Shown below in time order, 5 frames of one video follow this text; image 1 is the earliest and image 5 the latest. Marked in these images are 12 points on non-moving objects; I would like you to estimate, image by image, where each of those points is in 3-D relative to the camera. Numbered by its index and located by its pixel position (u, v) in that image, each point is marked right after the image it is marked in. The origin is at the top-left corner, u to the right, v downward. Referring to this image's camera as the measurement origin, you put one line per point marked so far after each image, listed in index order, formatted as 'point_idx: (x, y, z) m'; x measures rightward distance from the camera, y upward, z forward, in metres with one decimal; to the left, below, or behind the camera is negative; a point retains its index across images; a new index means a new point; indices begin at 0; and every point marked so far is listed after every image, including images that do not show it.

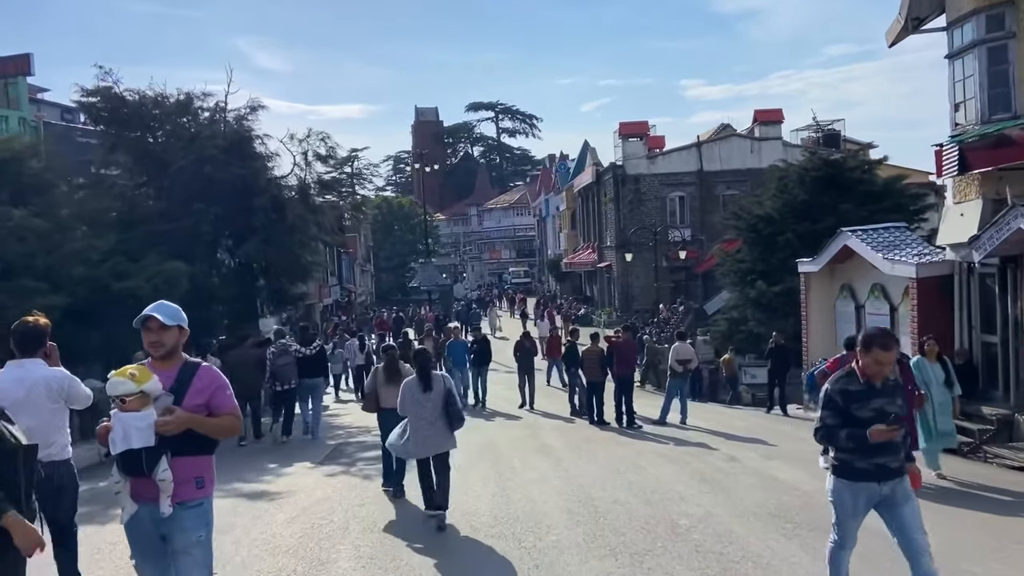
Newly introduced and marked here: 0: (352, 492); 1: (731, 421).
0: (-1.7, -2.2, +11.0) m
1: (+3.9, -2.4, +18.5) m
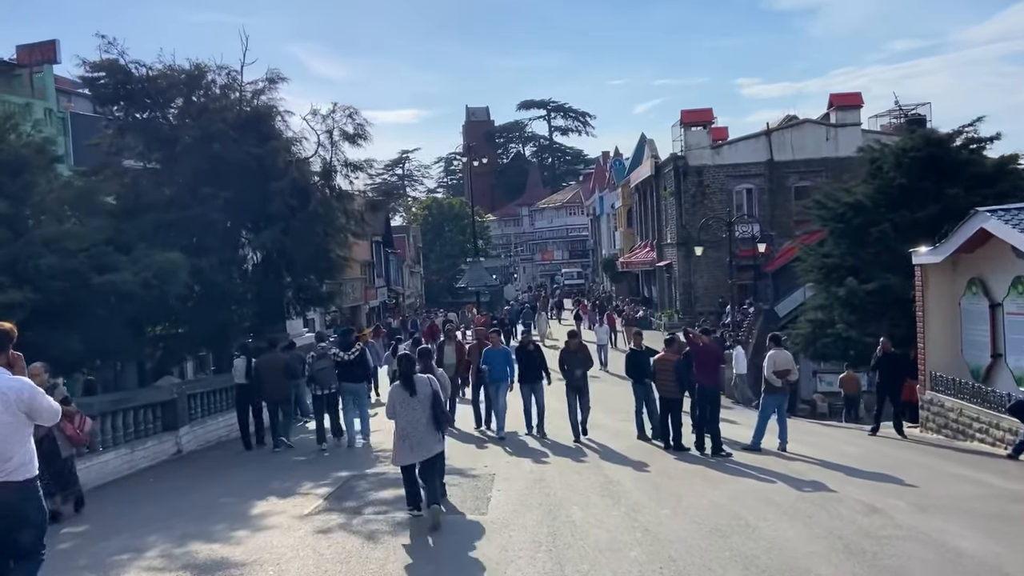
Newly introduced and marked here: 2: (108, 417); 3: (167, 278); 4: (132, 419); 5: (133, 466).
0: (-1.2, -2.1, +7.7) m
1: (+4.7, -2.3, +15.0) m
2: (-5.3, -1.7, +13.9) m
3: (-5.6, +0.1, +17.0) m
4: (-5.3, -1.8, +14.6) m
5: (-5.2, -2.4, +14.2) m
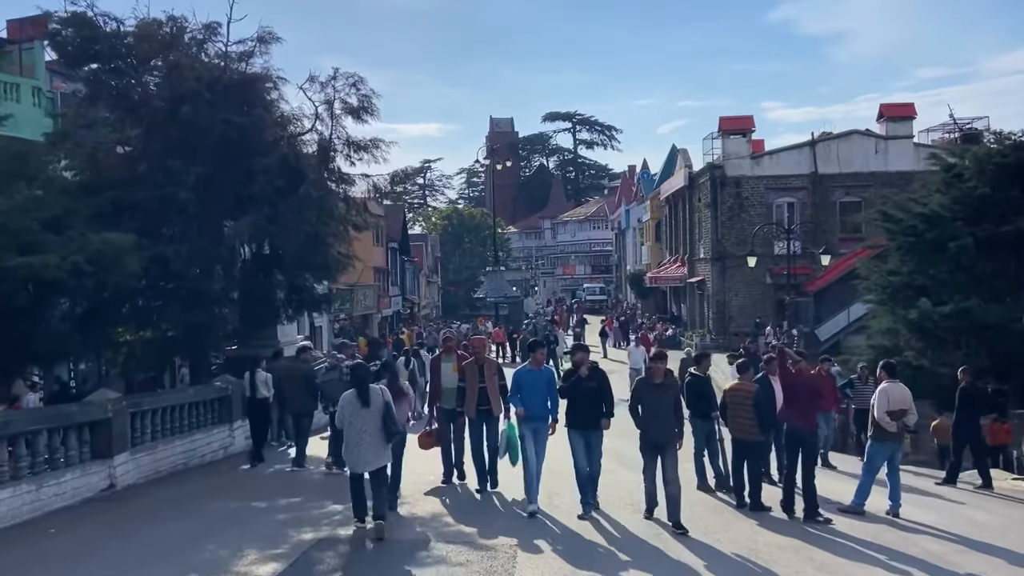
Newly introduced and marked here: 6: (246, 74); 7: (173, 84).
0: (-1.1, -1.9, +4.3) m
1: (+5.0, -2.5, +11.4) m
2: (-5.1, -1.6, +10.5) m
3: (-5.2, +0.3, +13.7) m
4: (-5.0, -1.7, +11.2) m
5: (-4.9, -2.3, +10.8) m
6: (-4.6, +3.7, +18.2) m
7: (-5.6, +3.3, +17.6) m
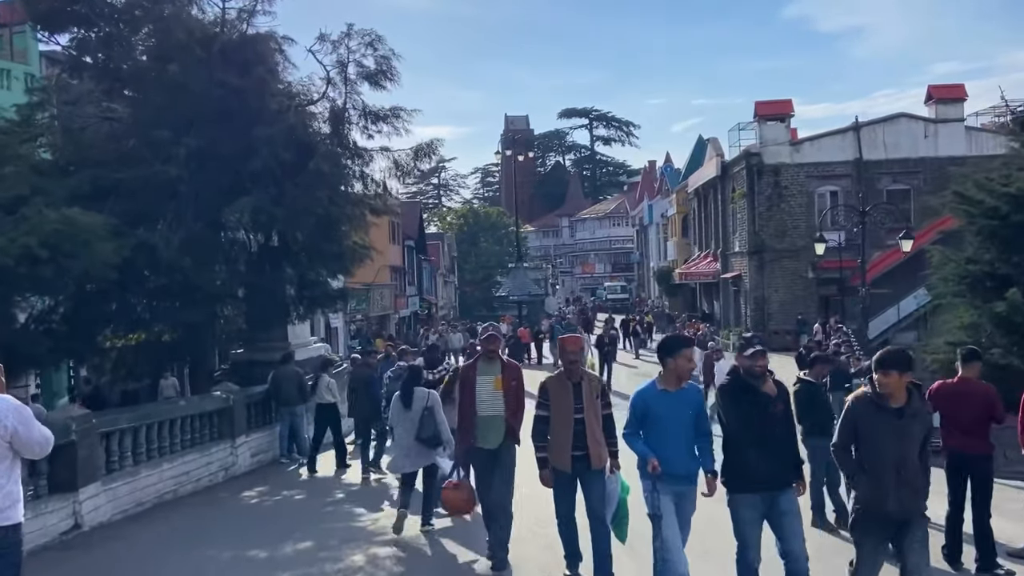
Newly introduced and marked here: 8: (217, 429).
0: (-0.5, -1.8, +1.7) m
1: (+5.6, -2.3, +8.7) m
2: (-4.5, -1.5, +8.0) m
3: (-4.6, +0.4, +11.1) m
4: (-4.4, -1.6, +8.7) m
5: (-4.3, -2.2, +8.3) m
6: (-4.0, +3.8, +15.6) m
7: (-5.0, +3.4, +15.1) m
8: (-3.9, -1.9, +13.8) m
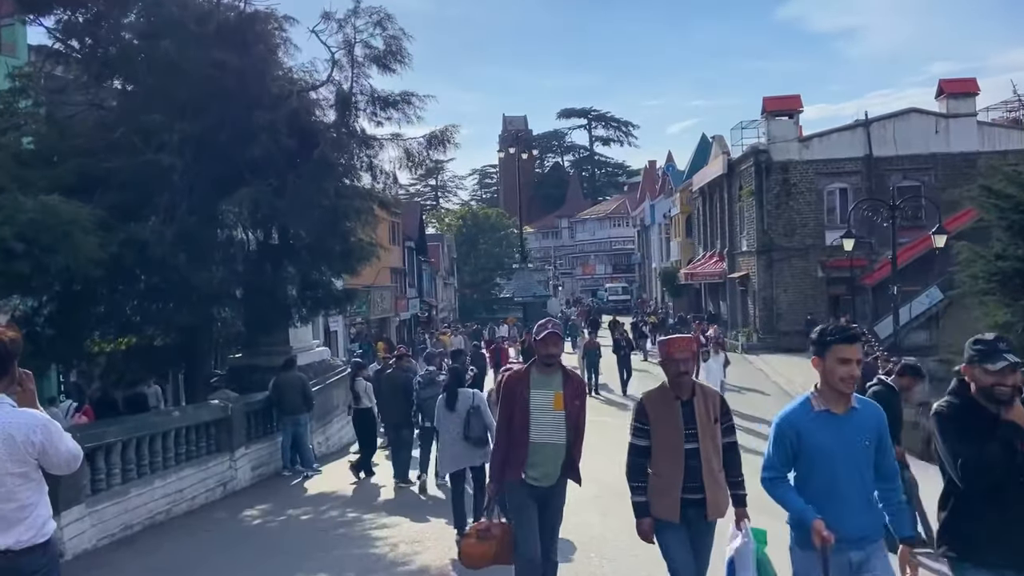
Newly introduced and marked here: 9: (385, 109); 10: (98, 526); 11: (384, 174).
0: (-0.2, -1.7, +0.6) m
1: (+5.9, -2.2, +7.7) m
2: (-4.2, -1.4, +6.9) m
3: (-4.3, +0.4, +10.0) m
4: (-4.1, -1.6, +7.6) m
5: (-4.0, -2.1, +7.2) m
6: (-3.7, +3.8, +14.5) m
7: (-4.7, +3.4, +14.0) m
8: (-3.6, -1.9, +12.7) m
9: (-1.8, +2.5, +14.9) m
10: (-3.8, -2.1, +9.5) m
11: (-2.0, +1.8, +16.7) m
